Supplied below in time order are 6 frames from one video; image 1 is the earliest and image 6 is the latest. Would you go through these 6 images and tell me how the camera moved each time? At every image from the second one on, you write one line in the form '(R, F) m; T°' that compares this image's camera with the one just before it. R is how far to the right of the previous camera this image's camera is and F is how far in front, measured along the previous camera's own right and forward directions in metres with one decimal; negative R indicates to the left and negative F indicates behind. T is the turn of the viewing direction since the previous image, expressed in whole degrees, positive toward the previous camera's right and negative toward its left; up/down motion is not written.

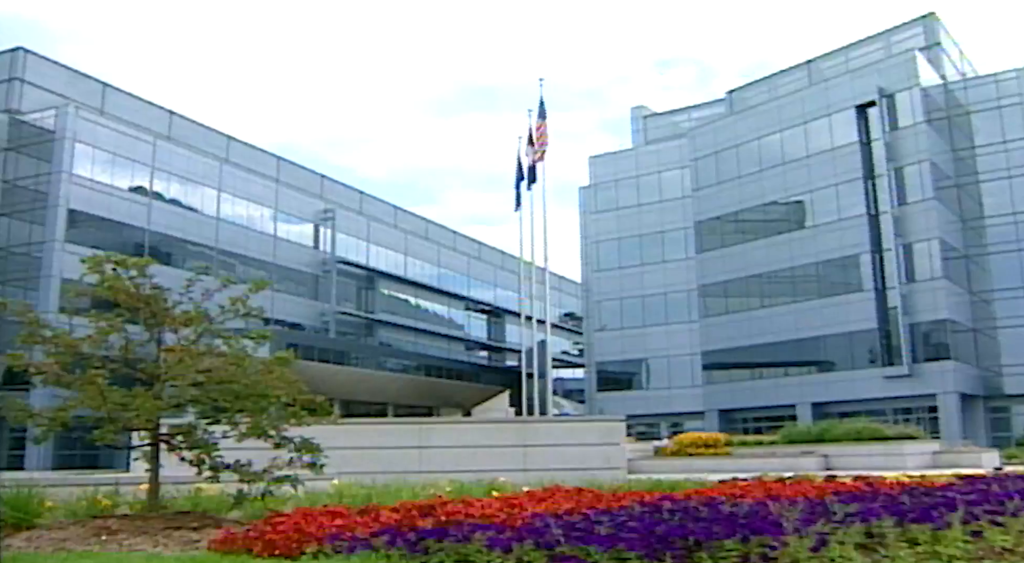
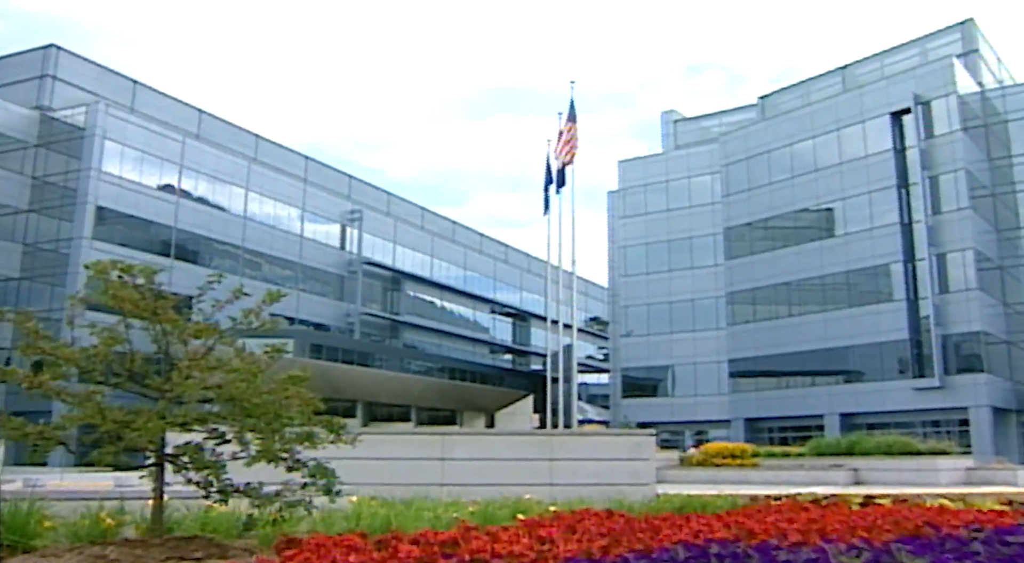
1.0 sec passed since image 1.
(0.0, +0.3) m; -2°
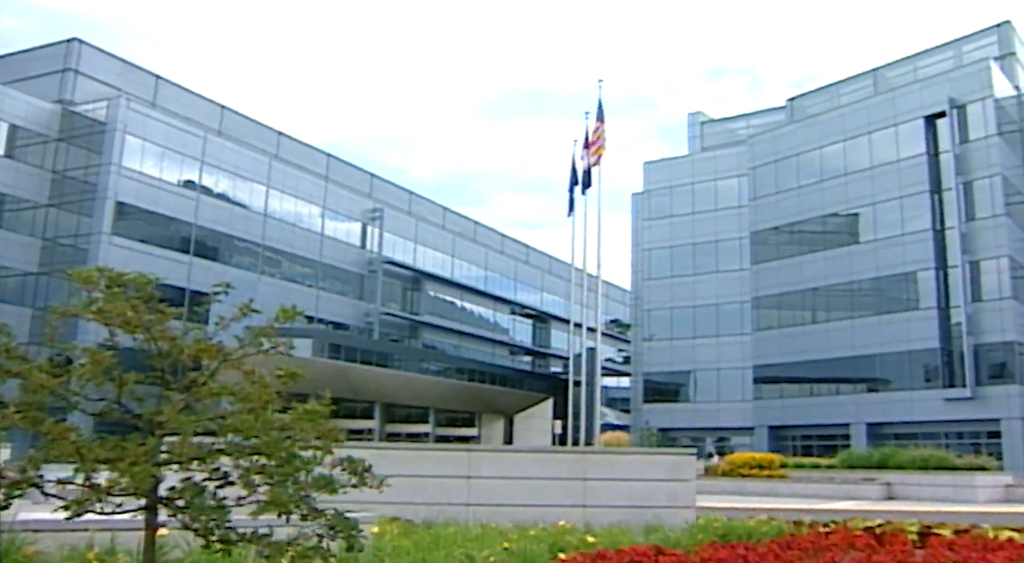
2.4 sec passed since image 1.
(-0.1, +0.6) m; -1°
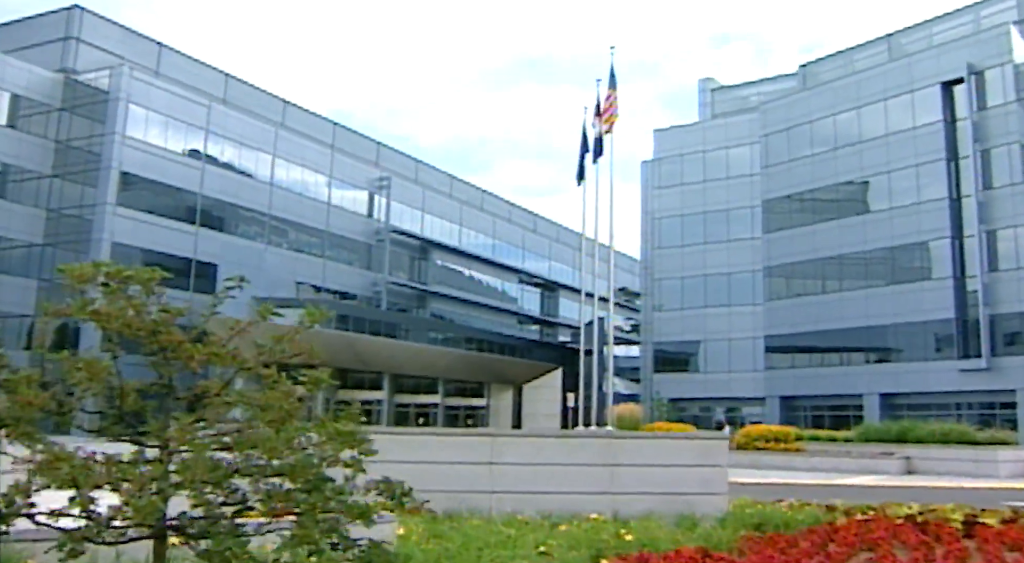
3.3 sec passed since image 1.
(-0.2, +0.4) m; 0°
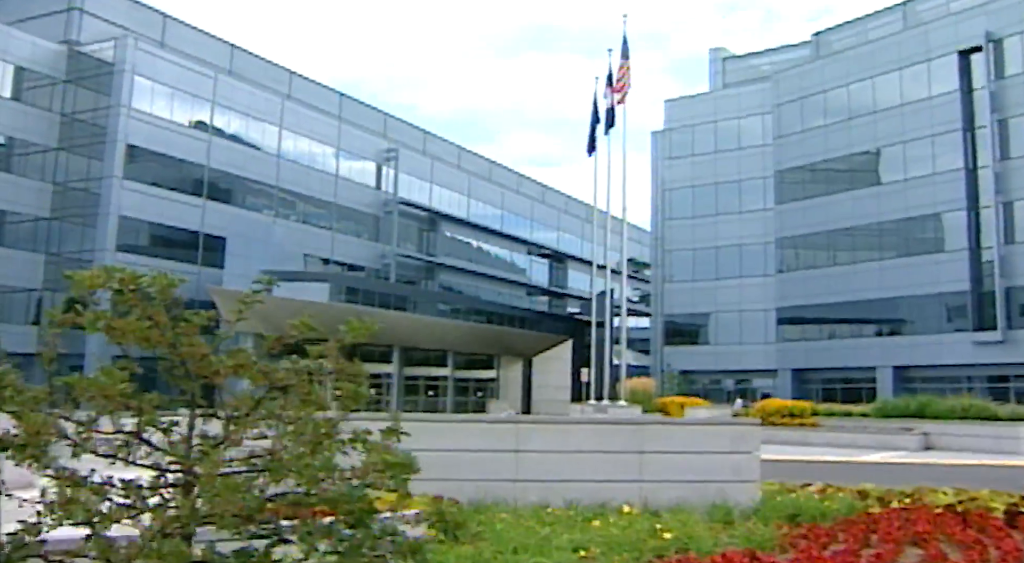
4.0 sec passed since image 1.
(-0.2, +0.3) m; 0°
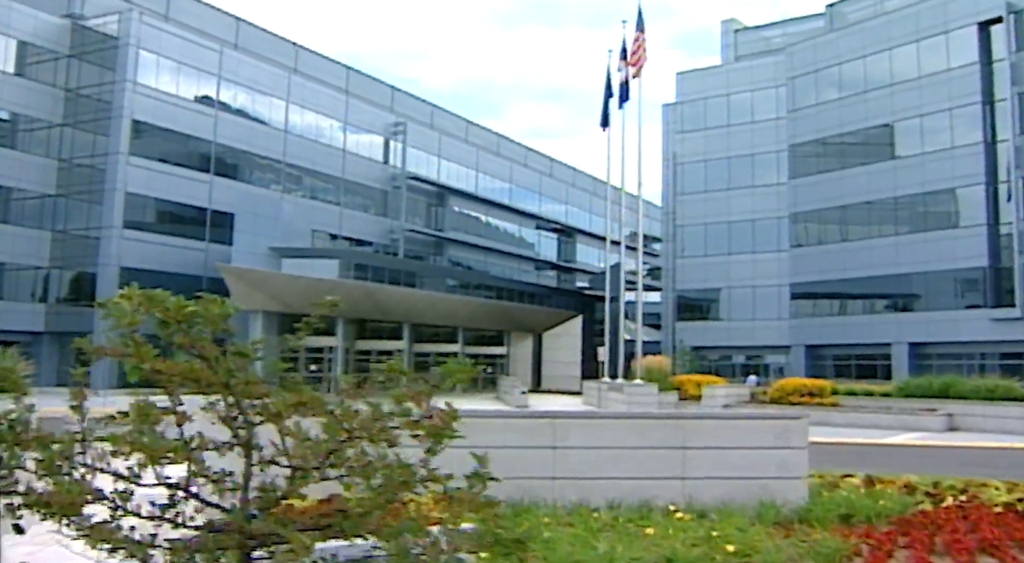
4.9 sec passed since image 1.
(-0.2, +0.4) m; 0°
